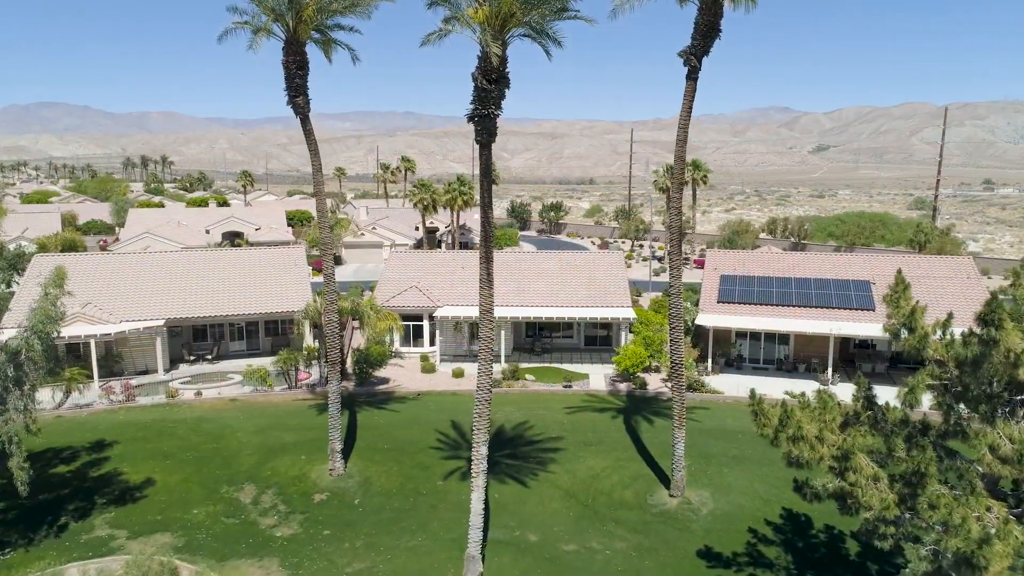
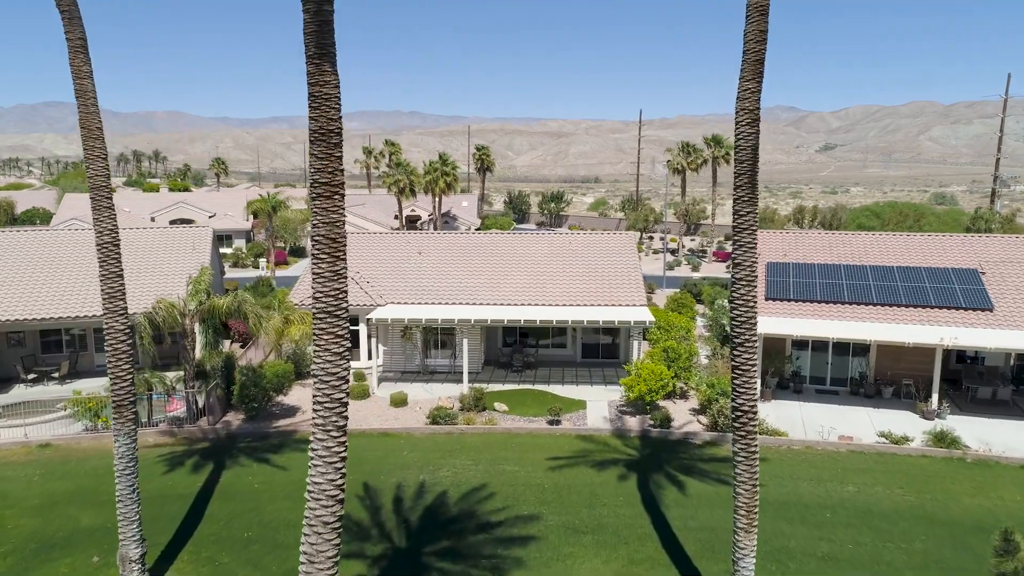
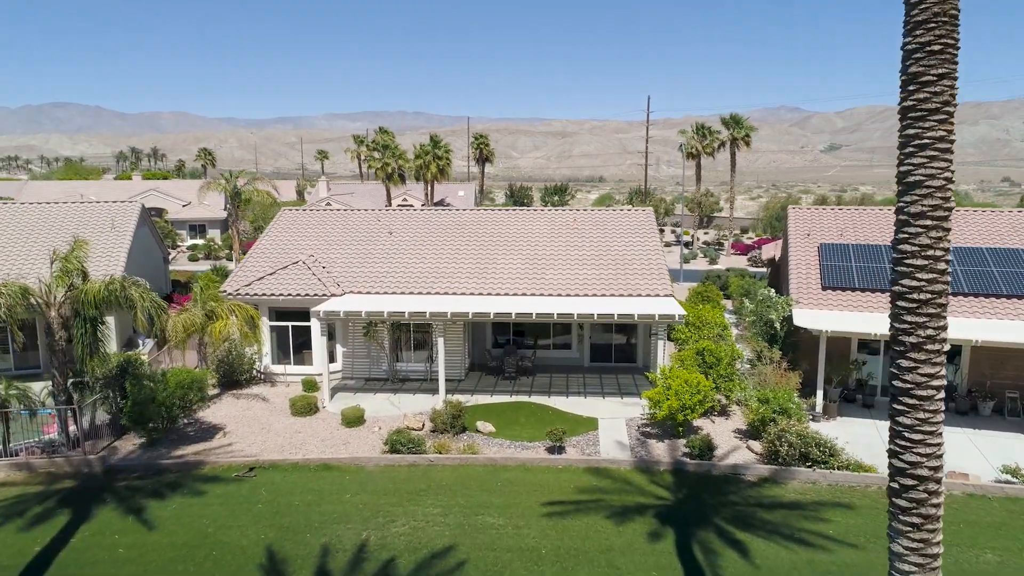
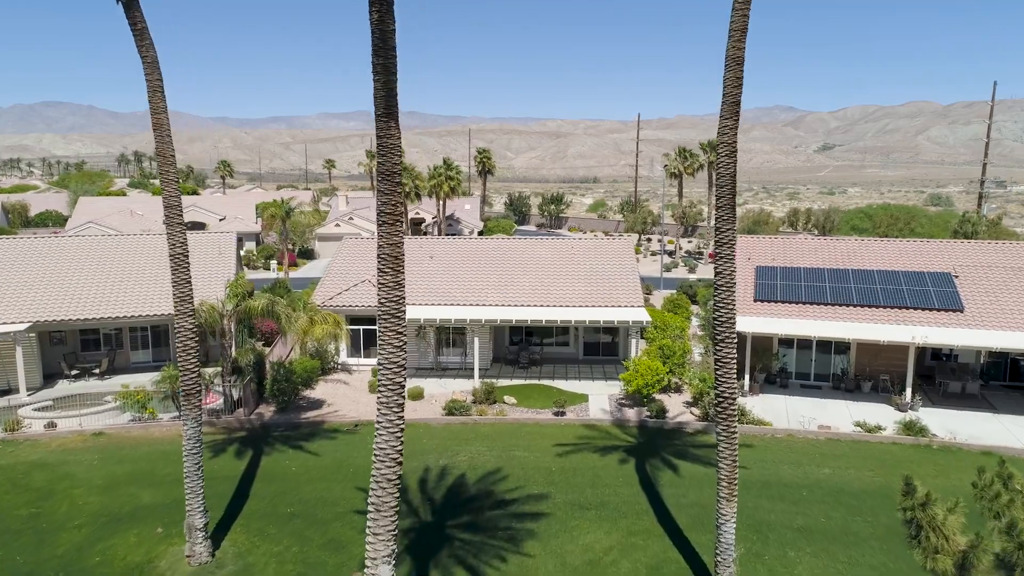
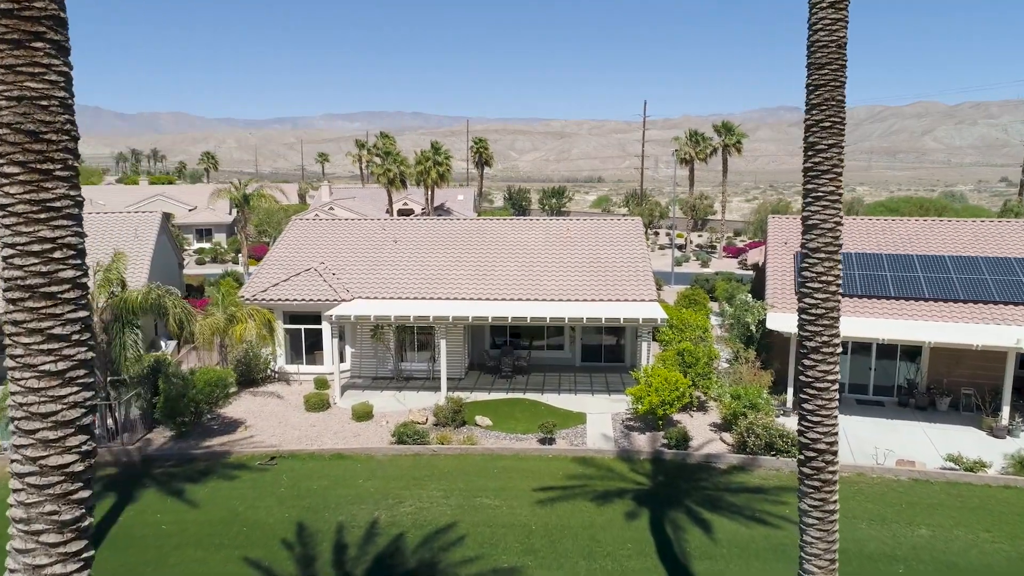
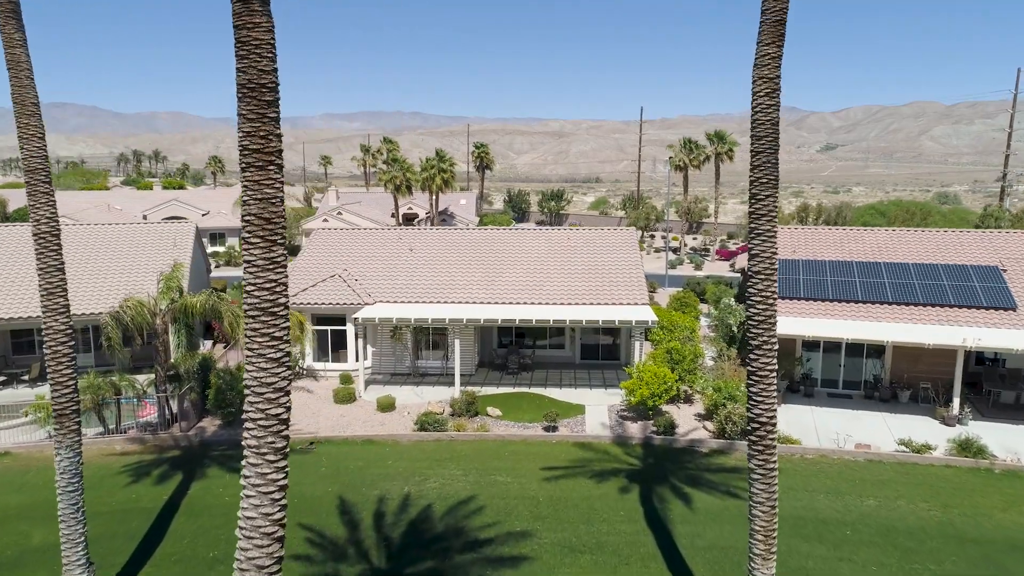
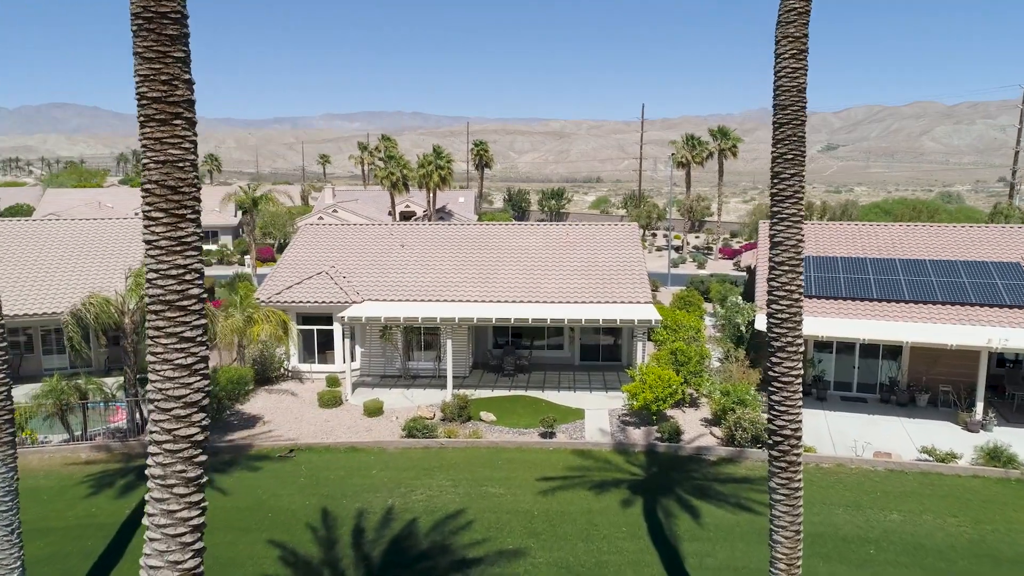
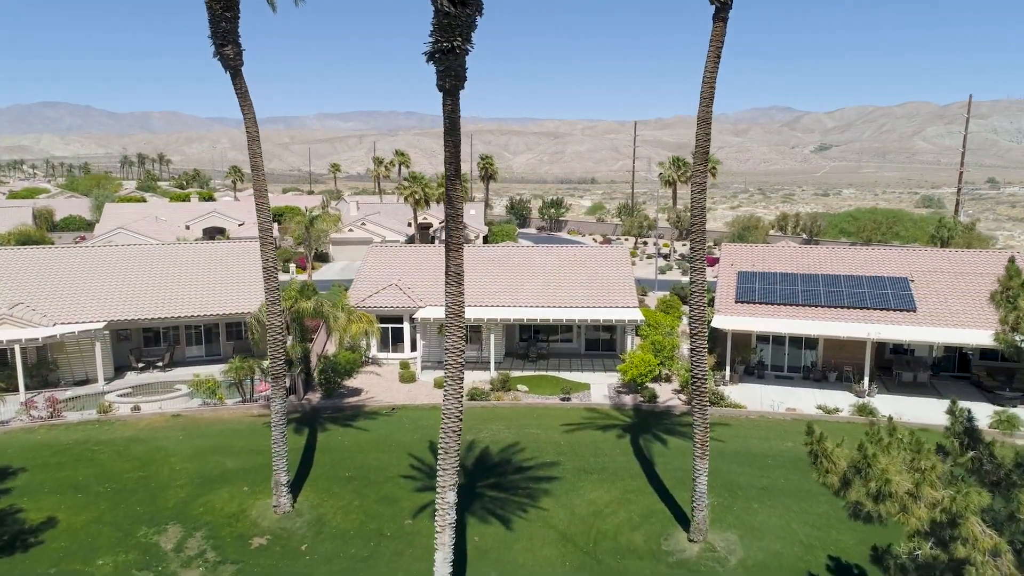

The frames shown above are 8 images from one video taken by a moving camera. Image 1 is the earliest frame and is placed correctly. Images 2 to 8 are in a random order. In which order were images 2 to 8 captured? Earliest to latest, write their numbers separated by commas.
8, 4, 2, 6, 7, 5, 3
